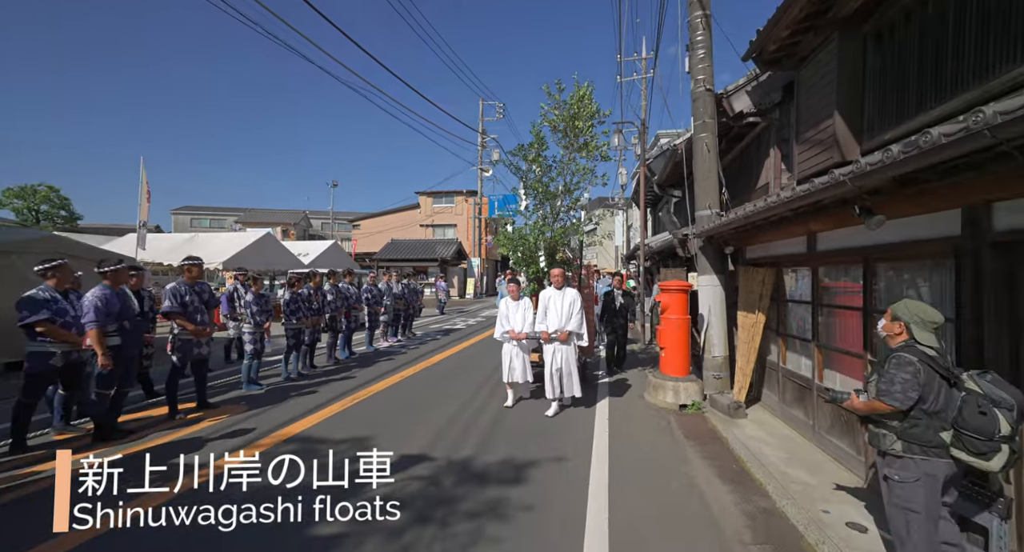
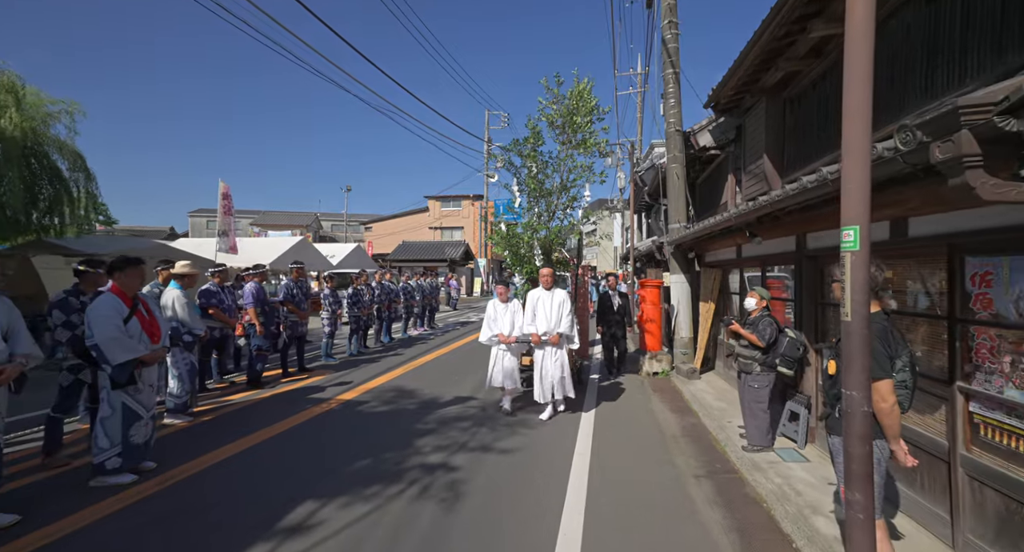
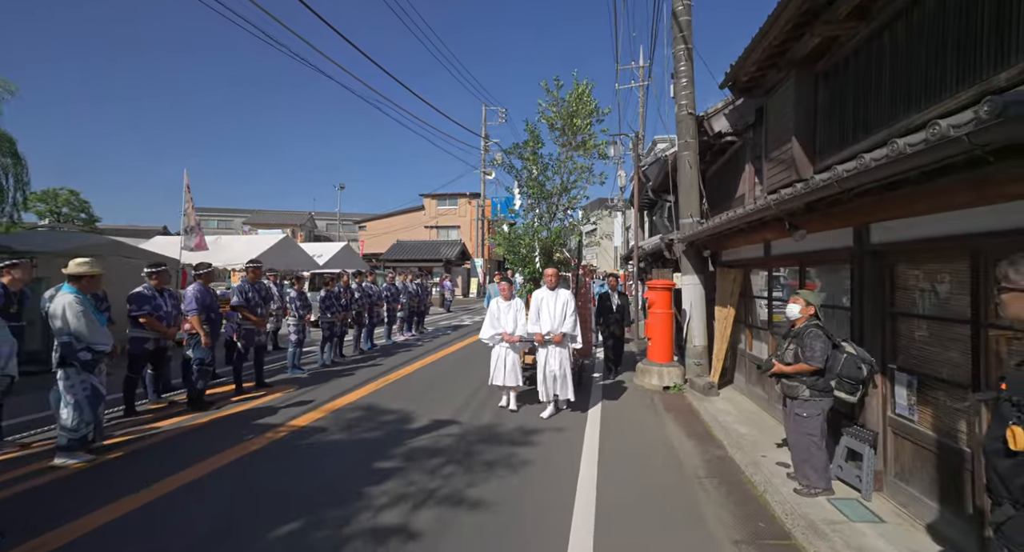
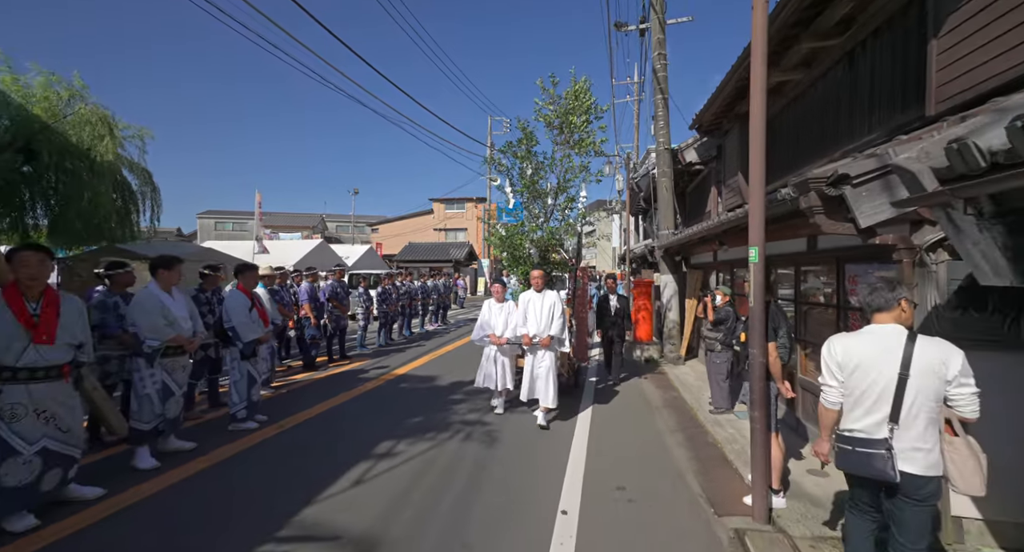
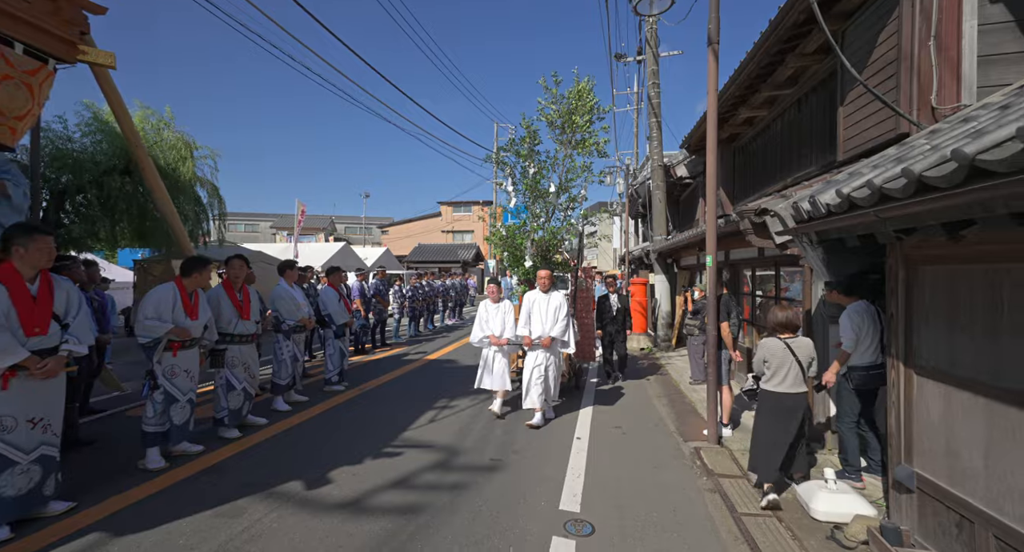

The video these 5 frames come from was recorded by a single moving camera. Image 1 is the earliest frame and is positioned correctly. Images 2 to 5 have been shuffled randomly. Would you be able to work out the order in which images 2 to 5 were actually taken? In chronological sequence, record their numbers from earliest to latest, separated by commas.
3, 2, 4, 5
